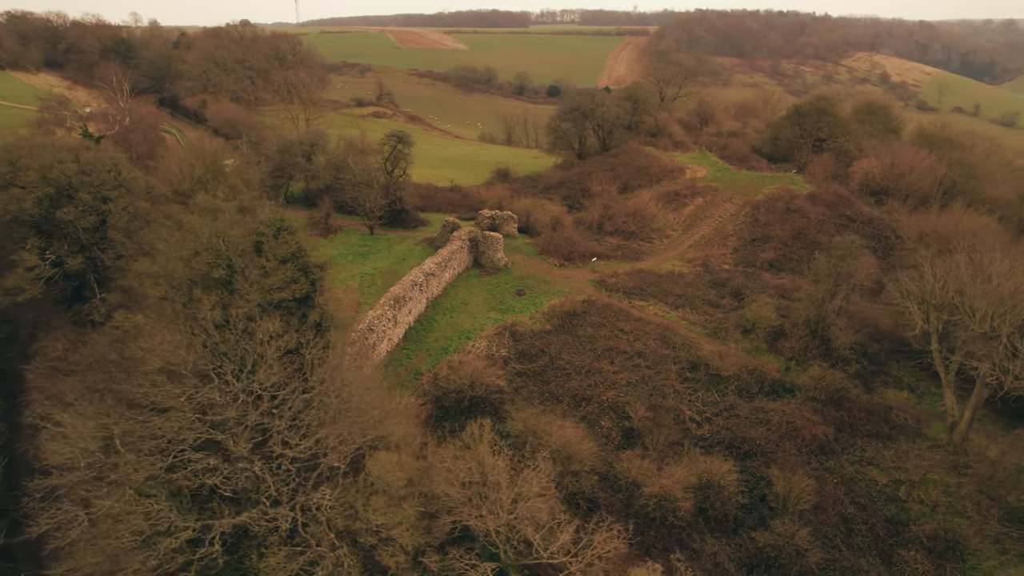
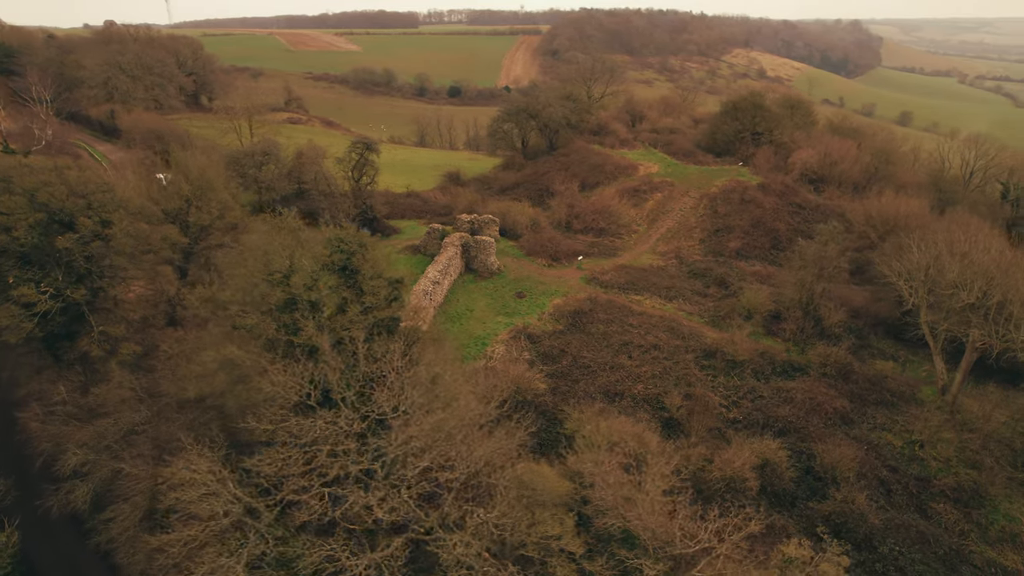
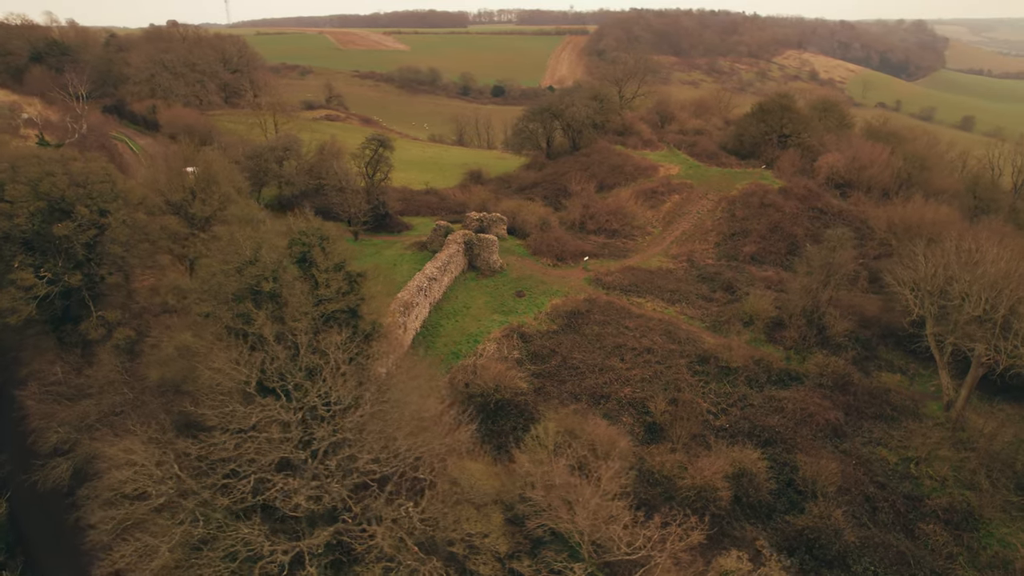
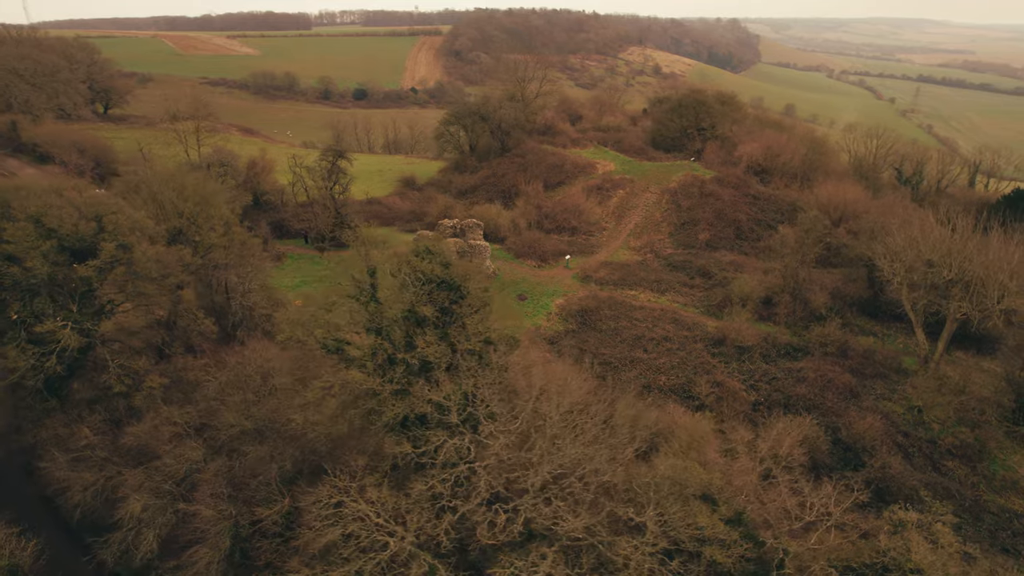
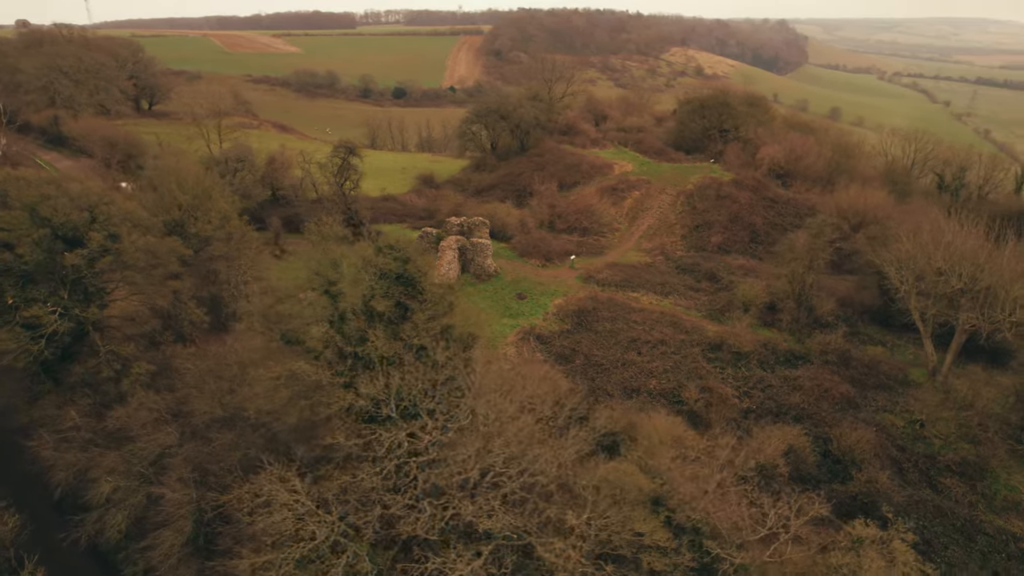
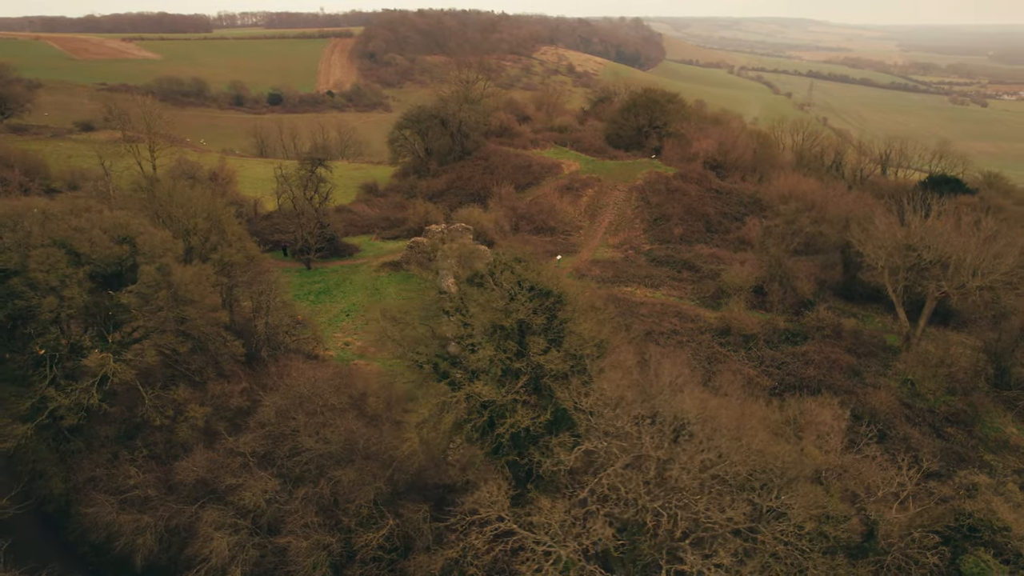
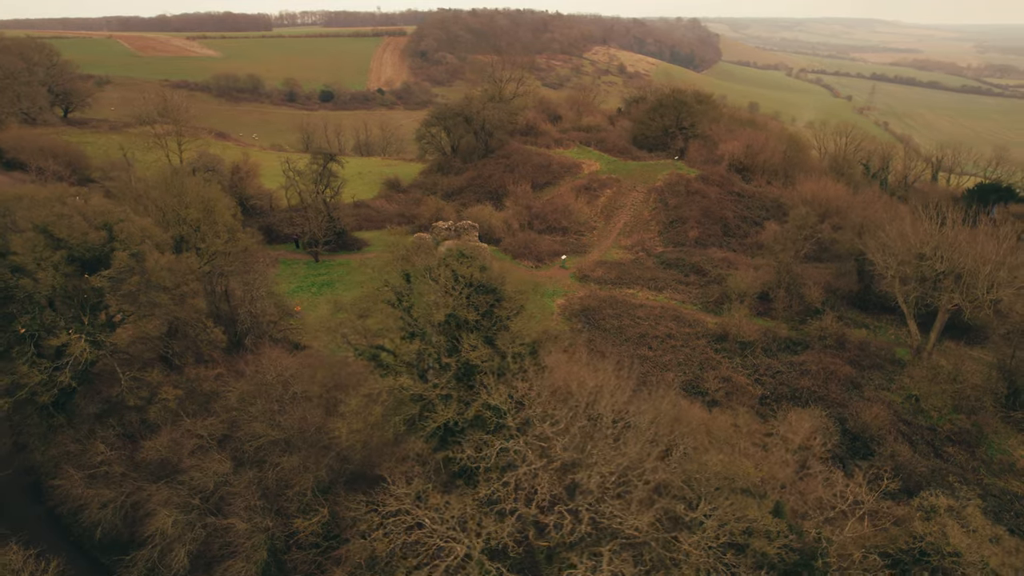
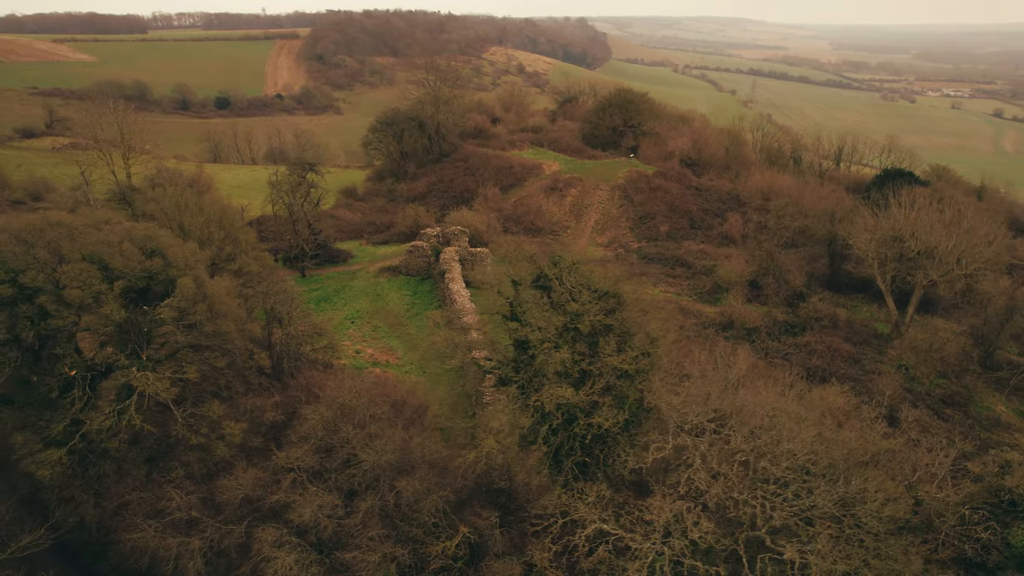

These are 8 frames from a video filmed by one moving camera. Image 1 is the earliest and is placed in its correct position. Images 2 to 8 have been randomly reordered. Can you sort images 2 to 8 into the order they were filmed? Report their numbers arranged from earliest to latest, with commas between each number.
3, 2, 5, 4, 7, 6, 8
